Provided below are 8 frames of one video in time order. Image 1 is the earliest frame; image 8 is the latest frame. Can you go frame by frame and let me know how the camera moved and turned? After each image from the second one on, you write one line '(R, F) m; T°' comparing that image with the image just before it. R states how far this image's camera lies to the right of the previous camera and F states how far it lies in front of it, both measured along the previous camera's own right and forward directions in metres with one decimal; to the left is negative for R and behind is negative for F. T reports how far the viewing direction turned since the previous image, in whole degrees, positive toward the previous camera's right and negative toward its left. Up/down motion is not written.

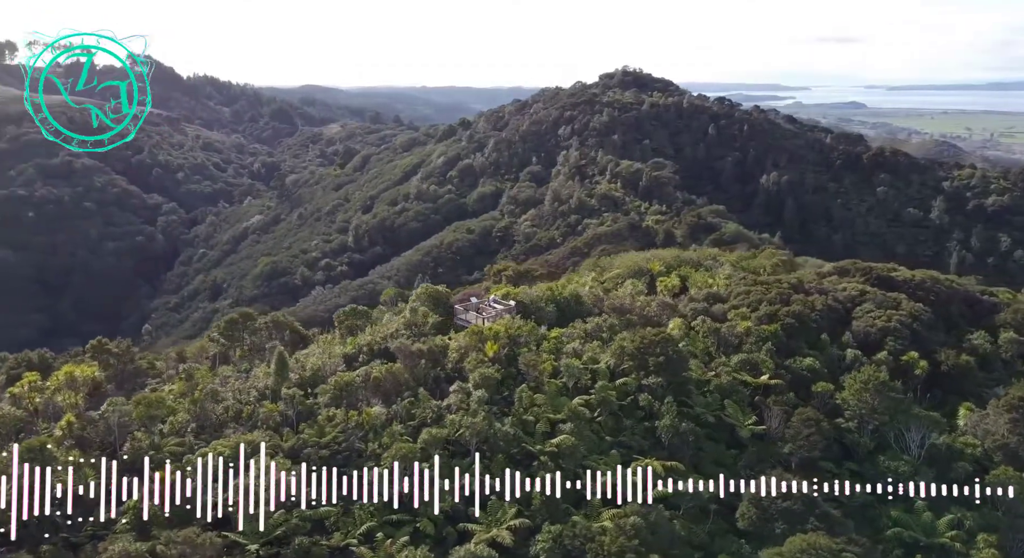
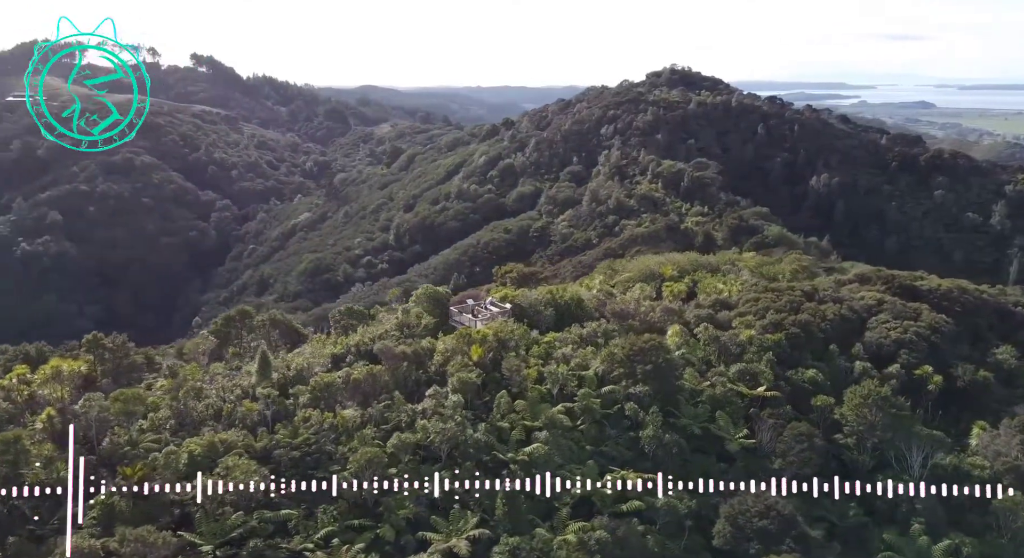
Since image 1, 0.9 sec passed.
(+1.6, +0.4) m; -3°
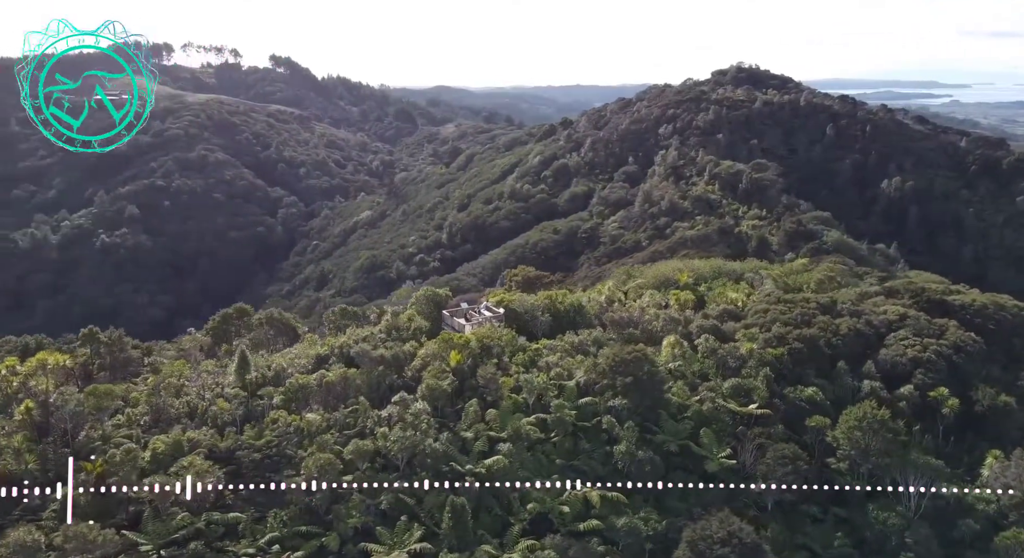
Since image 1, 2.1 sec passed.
(+2.1, +0.6) m; -5°
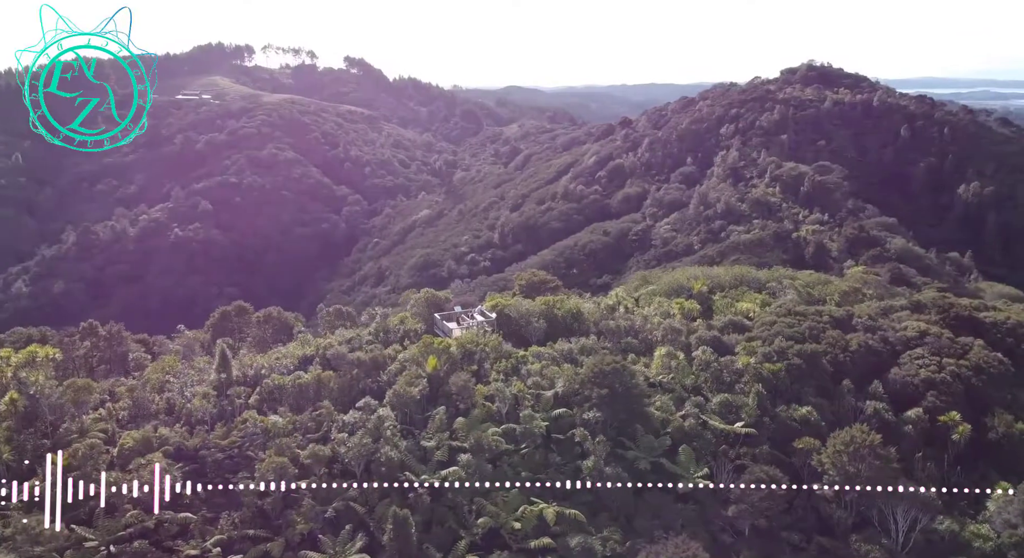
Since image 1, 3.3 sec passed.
(+2.2, +0.5) m; -5°
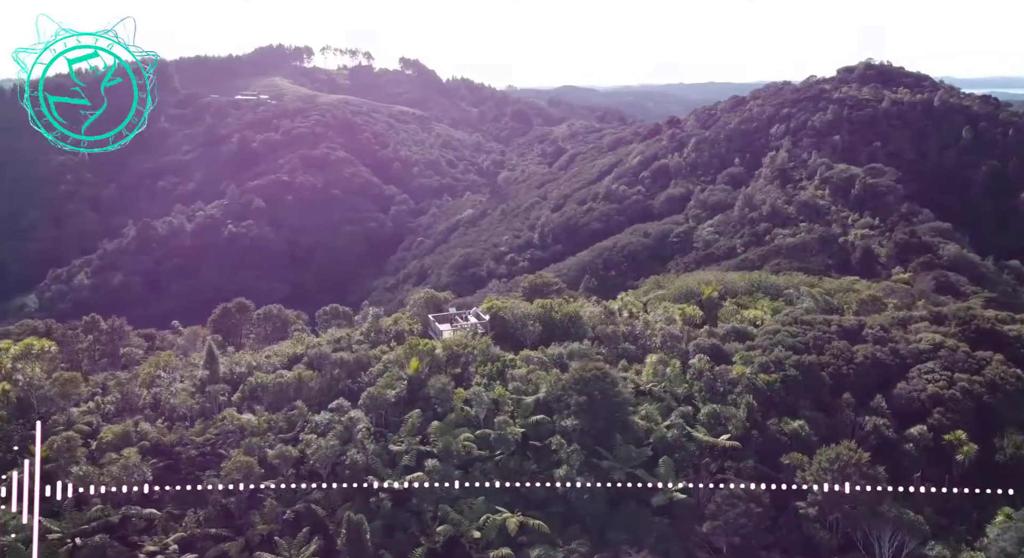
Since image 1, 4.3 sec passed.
(+1.7, +0.4) m; -4°
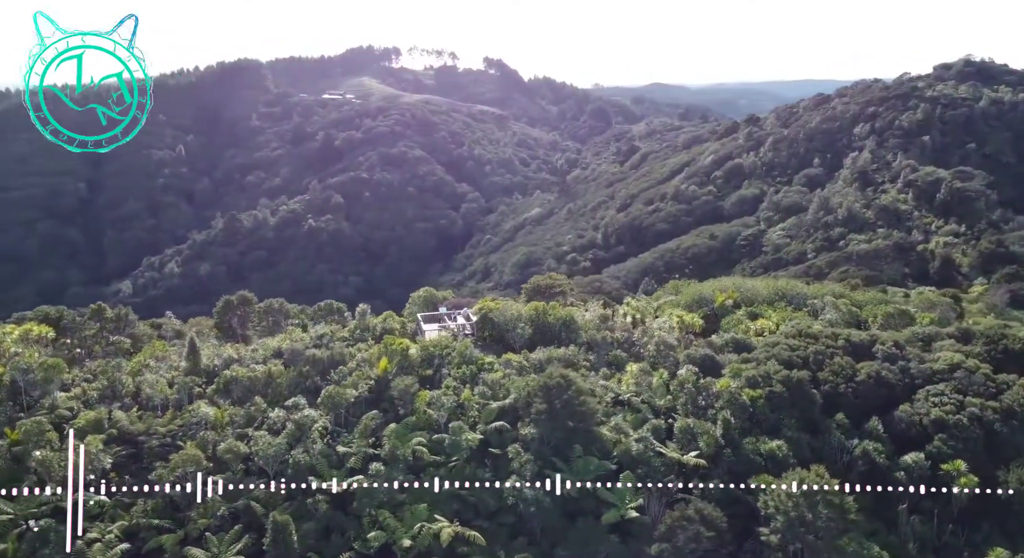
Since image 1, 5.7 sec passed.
(+2.6, +0.6) m; -6°
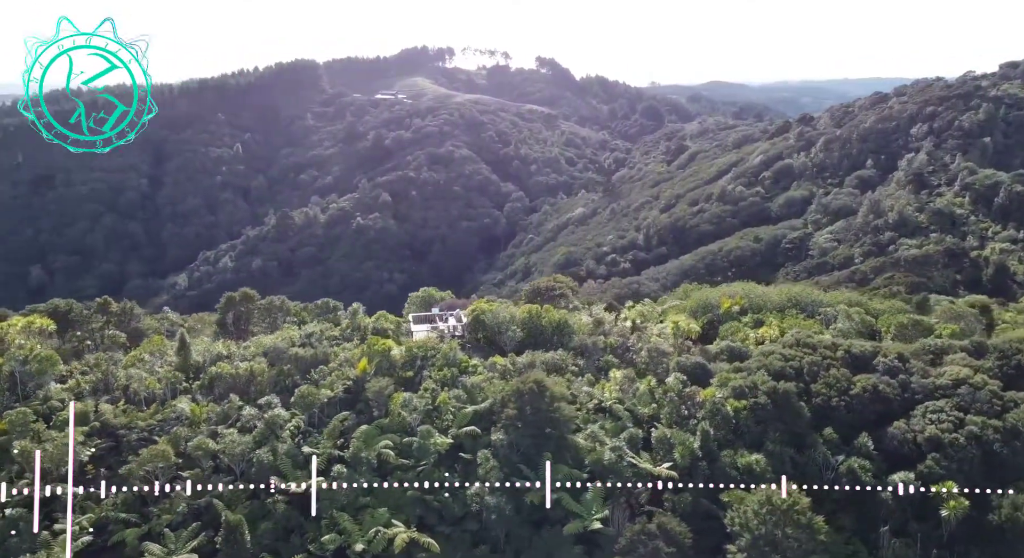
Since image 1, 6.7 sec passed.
(+1.7, +0.3) m; -4°
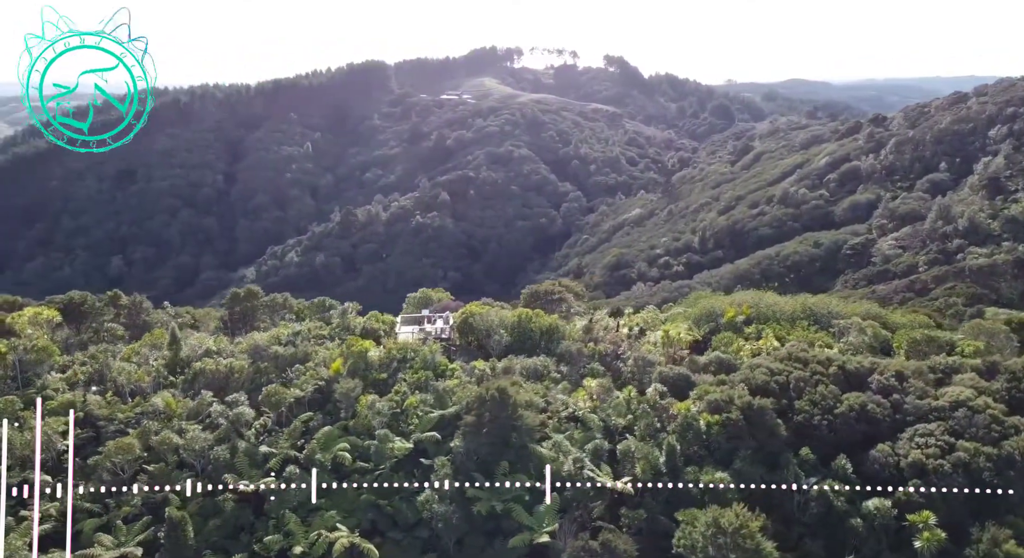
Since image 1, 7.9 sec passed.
(+2.2, +0.3) m; -5°
